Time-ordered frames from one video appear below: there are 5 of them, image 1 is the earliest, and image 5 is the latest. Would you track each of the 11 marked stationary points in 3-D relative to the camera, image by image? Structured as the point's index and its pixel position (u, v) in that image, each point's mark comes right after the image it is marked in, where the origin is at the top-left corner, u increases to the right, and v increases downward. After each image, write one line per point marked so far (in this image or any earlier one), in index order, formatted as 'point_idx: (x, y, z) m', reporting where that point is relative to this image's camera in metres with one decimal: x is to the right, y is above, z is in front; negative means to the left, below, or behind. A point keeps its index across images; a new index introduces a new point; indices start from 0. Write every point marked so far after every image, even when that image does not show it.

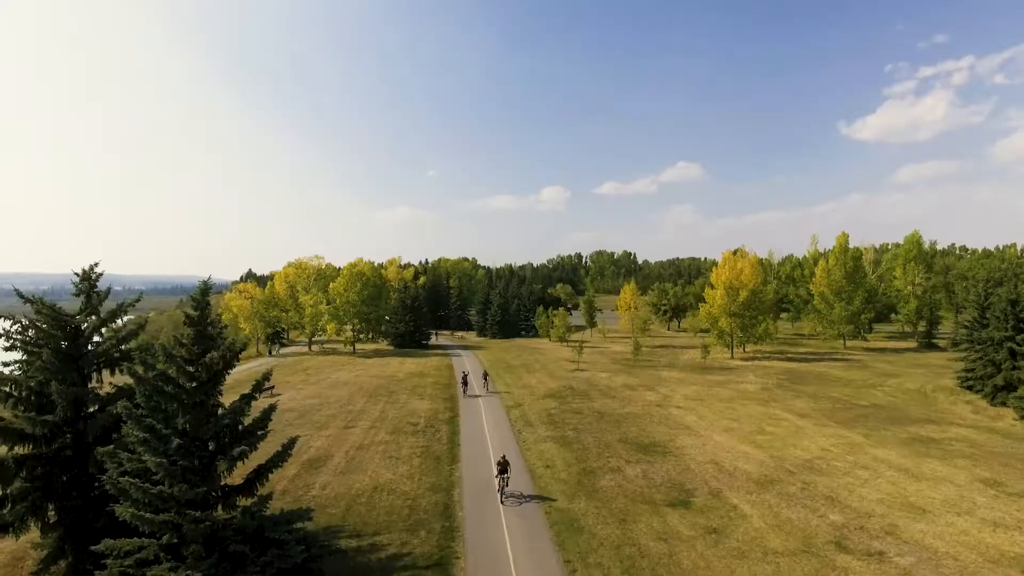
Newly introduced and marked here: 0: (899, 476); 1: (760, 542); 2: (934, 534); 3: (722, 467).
0: (+15.0, -7.2, +18.8) m
1: (+7.0, -7.2, +13.8) m
2: (+12.7, -7.3, +14.6) m
3: (+8.3, -7.0, +19.2) m
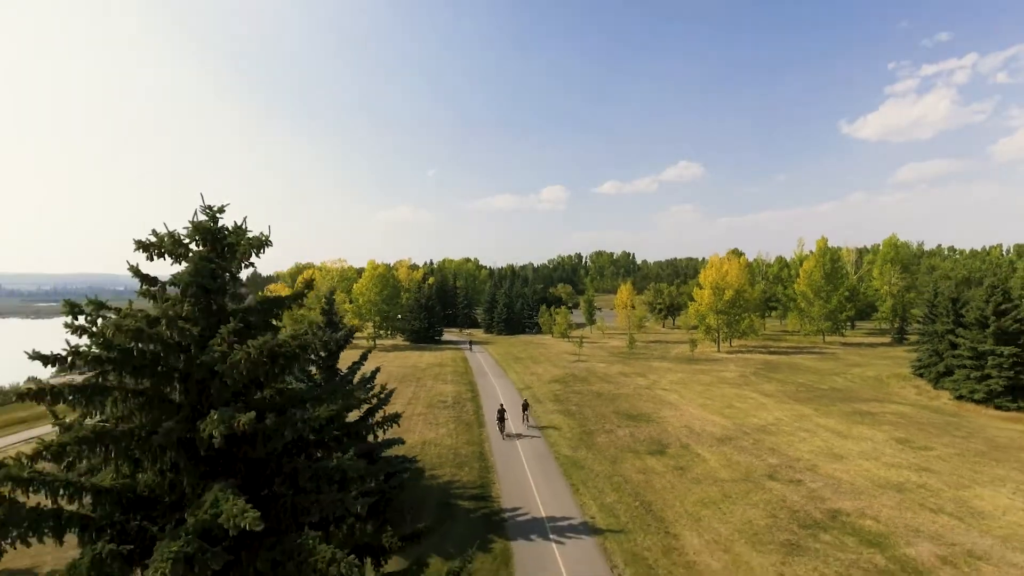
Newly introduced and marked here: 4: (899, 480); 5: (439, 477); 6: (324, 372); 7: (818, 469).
0: (+15.7, -7.2, +23.9) m
1: (+7.8, -7.2, +18.9) m
2: (+13.4, -7.3, +19.7) m
3: (+9.0, -7.1, +24.3) m
4: (+15.0, -7.4, +18.8) m
5: (-2.8, -7.2, +18.4) m
6: (-5.8, -2.6, +14.9) m
7: (+12.4, -7.3, +19.7) m
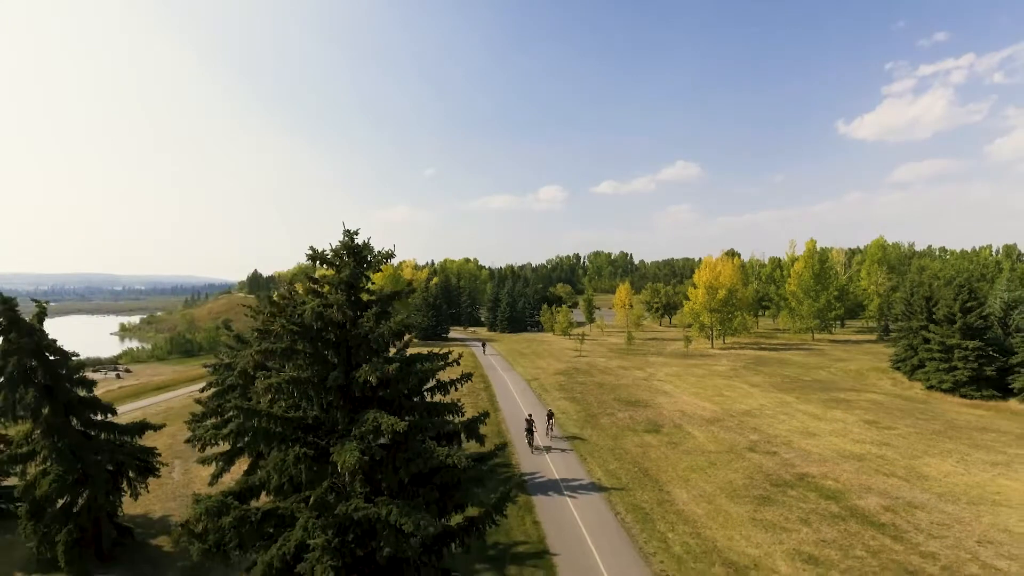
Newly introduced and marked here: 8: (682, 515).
0: (+16.4, -7.2, +26.9) m
1: (+8.5, -7.2, +21.9) m
2: (+14.2, -7.3, +22.7) m
3: (+9.7, -7.0, +27.3) m
4: (+15.7, -7.4, +21.9) m
5: (-2.0, -7.1, +21.3) m
6: (-5.0, -2.5, +17.8) m
7: (+13.1, -7.3, +22.7) m
8: (+5.6, -7.5, +16.1) m
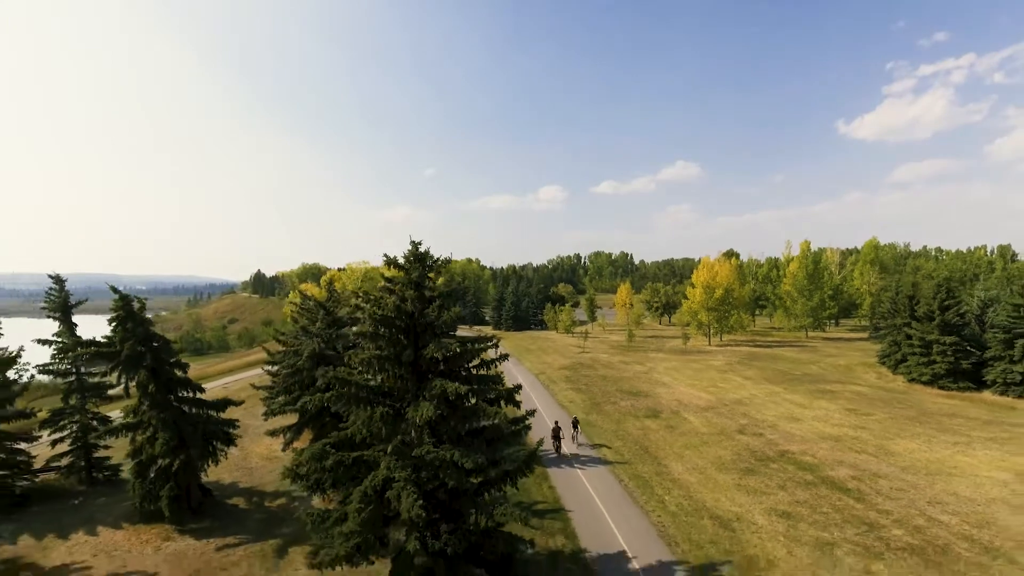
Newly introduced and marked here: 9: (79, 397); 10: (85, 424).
0: (+17.1, -7.1, +29.5) m
1: (+9.2, -7.1, +24.4) m
2: (+14.9, -7.2, +25.3) m
3: (+10.4, -7.0, +29.9) m
4: (+16.4, -7.3, +24.5) m
5: (-1.3, -7.1, +23.9) m
6: (-4.3, -2.5, +20.4) m
7: (+13.8, -7.2, +25.3) m
8: (+6.3, -7.5, +18.6) m
9: (-15.5, -3.9, +17.4) m
10: (-15.3, -4.9, +17.4) m
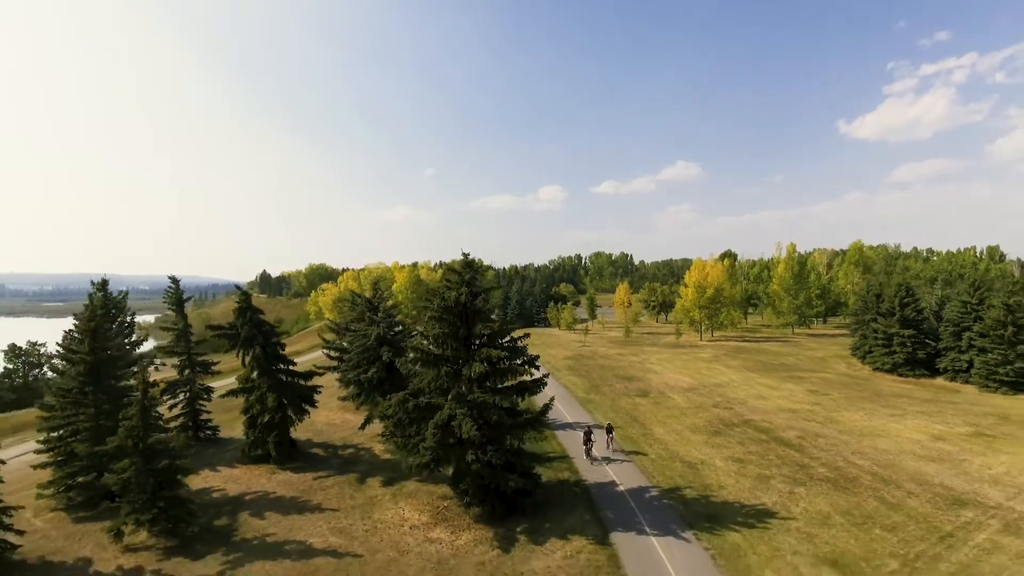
0: (+17.9, -7.1, +34.4) m
1: (+10.0, -7.1, +29.3) m
2: (+15.6, -7.1, +30.1) m
3: (+11.2, -6.9, +34.8) m
4: (+17.2, -7.2, +29.3) m
5: (-0.6, -7.0, +28.8) m
6: (-3.6, -2.4, +25.2) m
7: (+14.6, -7.1, +30.1) m
8: (+7.1, -7.4, +23.5) m
9: (-14.7, -3.8, +22.2) m
10: (-14.6, -4.8, +22.3) m
